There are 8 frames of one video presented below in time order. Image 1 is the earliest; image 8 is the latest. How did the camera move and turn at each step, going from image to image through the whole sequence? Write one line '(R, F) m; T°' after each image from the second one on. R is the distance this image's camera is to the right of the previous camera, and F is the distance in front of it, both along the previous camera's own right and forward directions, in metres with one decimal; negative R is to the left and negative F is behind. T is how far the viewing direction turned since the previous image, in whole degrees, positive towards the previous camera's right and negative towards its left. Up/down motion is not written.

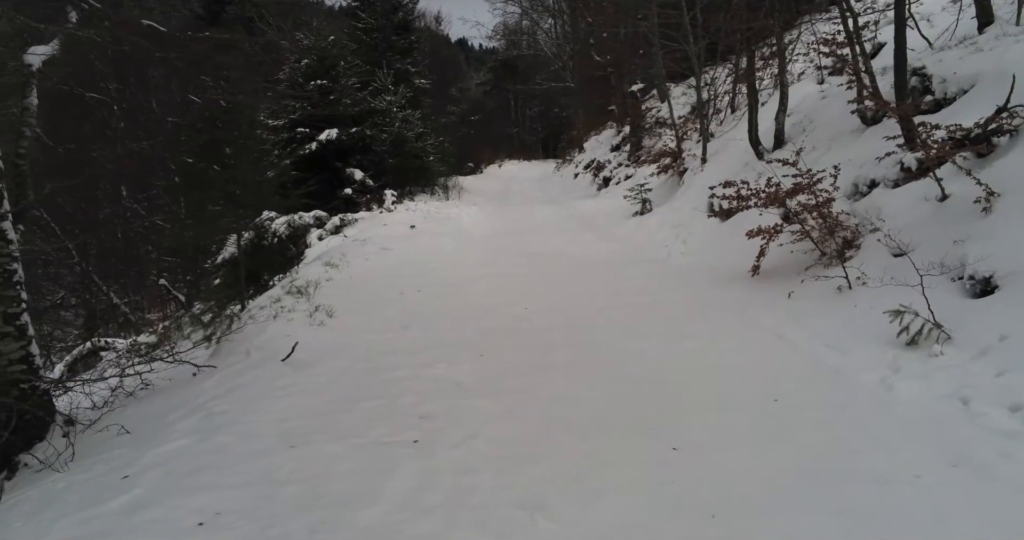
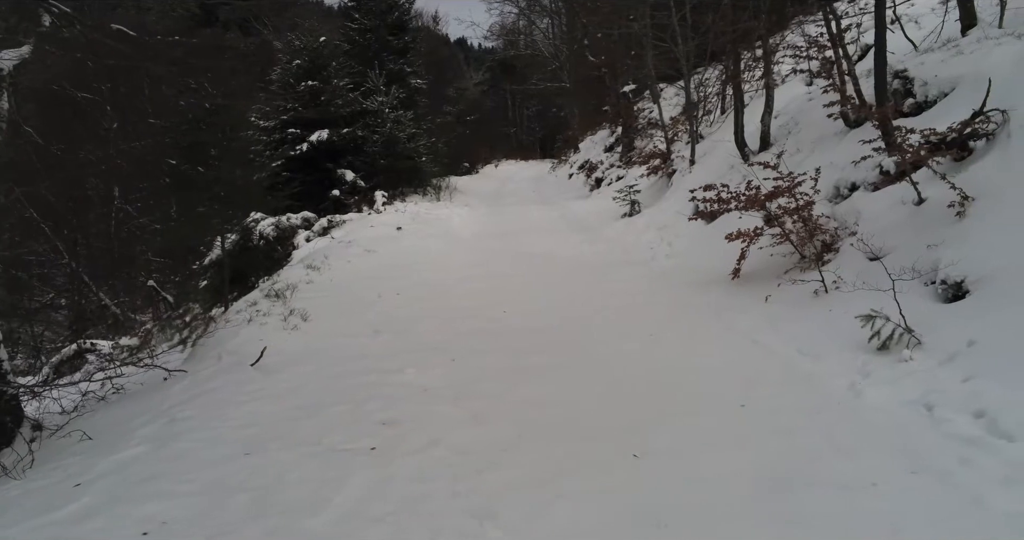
(+0.2, 0.0) m; 0°
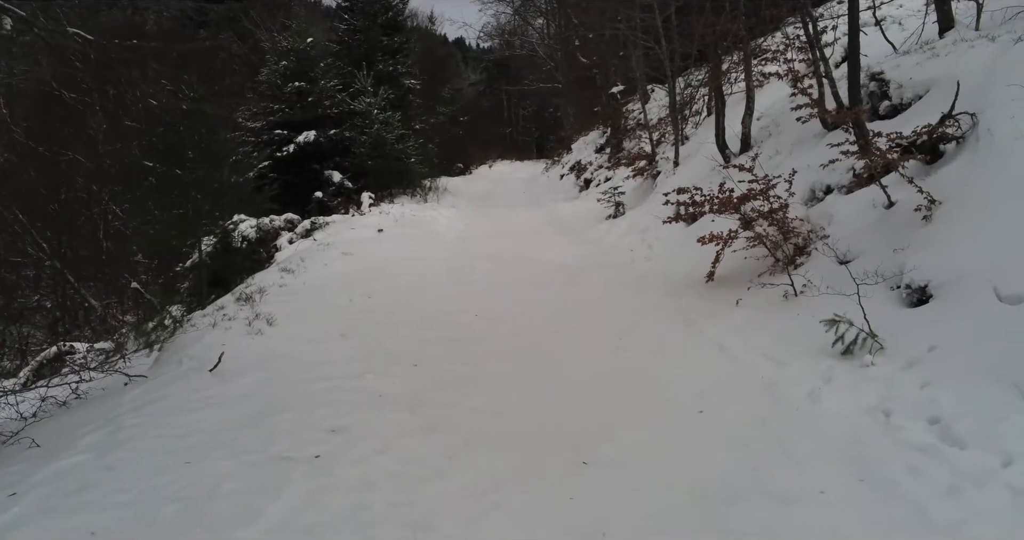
(+0.2, 0.0) m; 0°
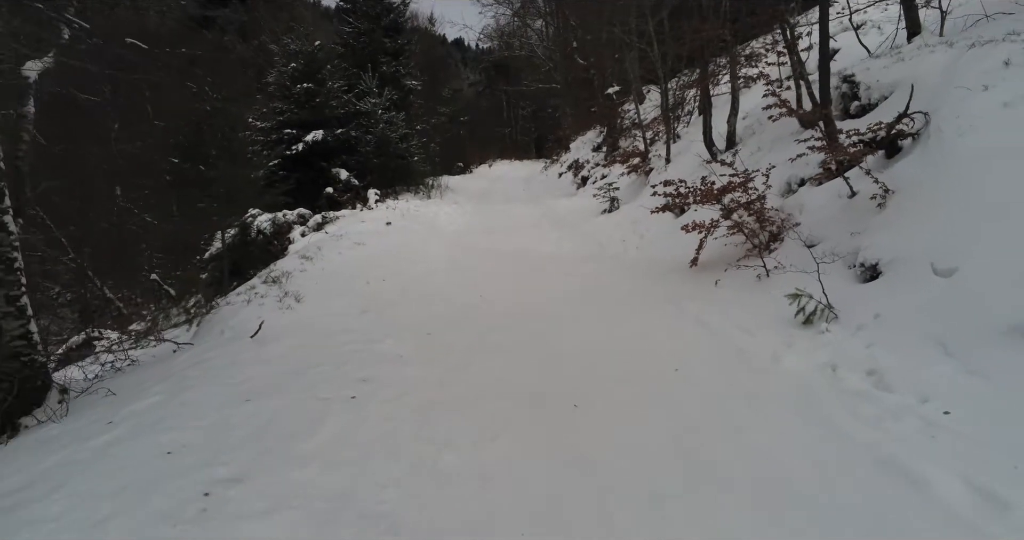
(0.0, -0.6) m; 0°
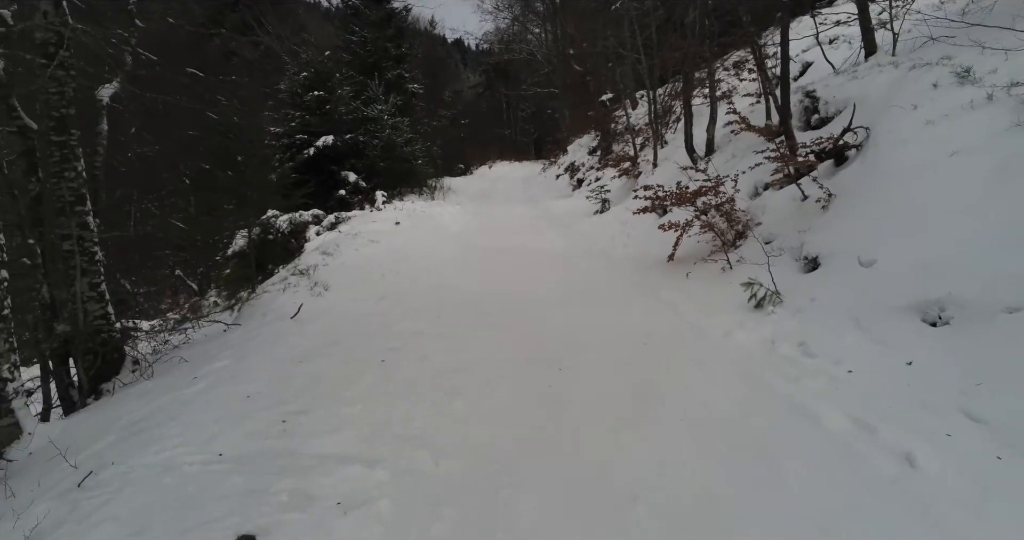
(0.0, -0.9) m; 0°
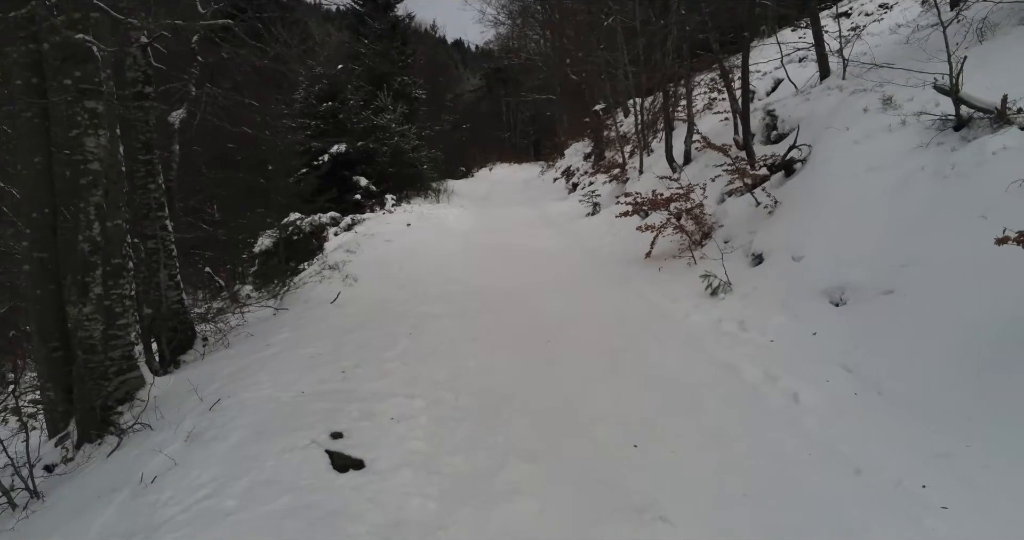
(0.0, -1.3) m; 0°
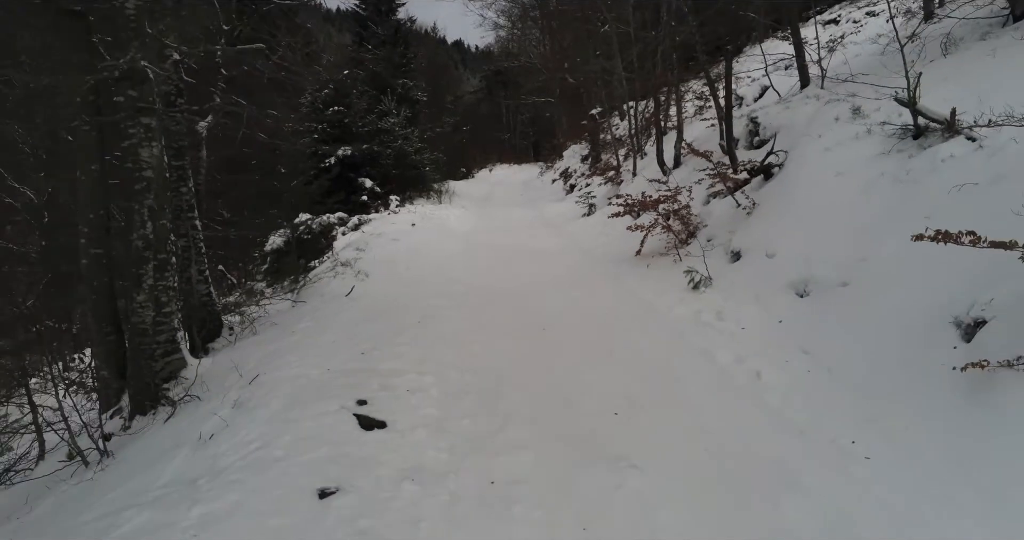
(0.0, -0.7) m; 0°
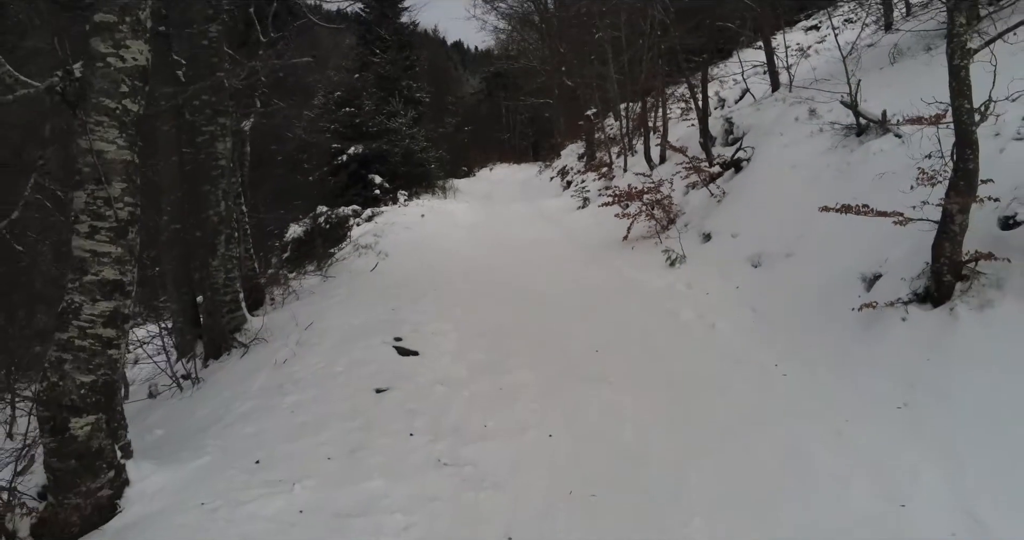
(0.0, -1.2) m; 0°
